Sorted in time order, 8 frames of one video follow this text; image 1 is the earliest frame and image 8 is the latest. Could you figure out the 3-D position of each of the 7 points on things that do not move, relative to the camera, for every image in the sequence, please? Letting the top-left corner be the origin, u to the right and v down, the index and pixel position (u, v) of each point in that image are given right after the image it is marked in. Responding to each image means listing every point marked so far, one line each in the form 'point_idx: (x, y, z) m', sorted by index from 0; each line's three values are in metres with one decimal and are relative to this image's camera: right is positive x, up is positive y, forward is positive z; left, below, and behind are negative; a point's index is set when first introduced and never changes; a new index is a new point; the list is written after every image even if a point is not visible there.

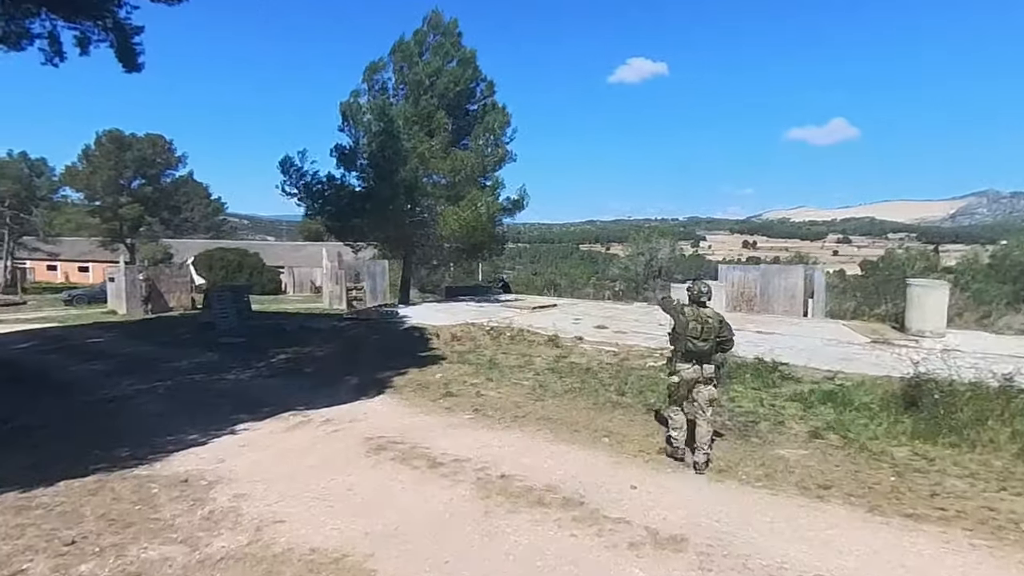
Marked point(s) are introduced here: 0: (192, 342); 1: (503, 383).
0: (-7.4, -1.2, +14.7) m
1: (-0.1, -1.4, +9.2) m
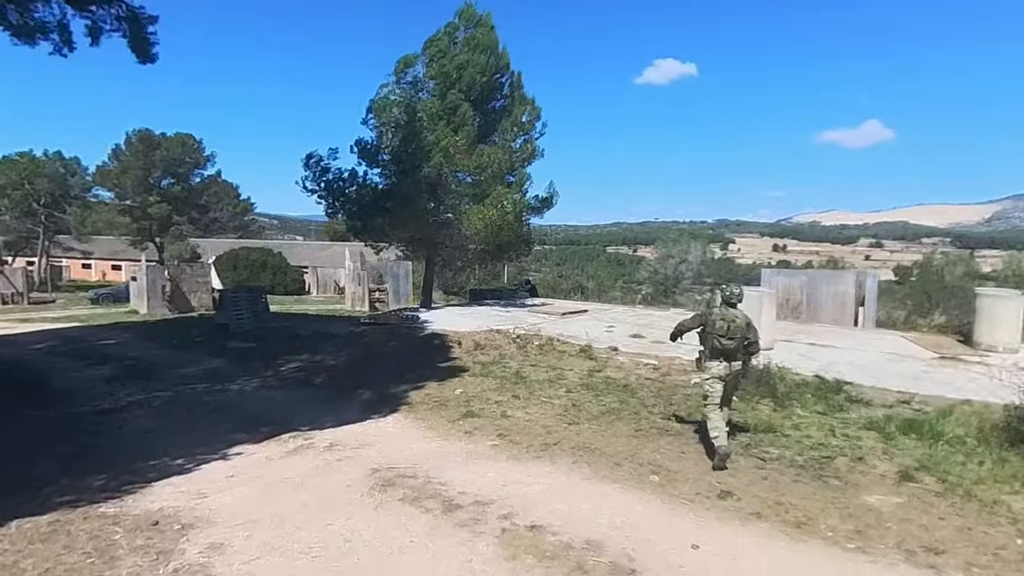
0: (-6.8, -1.3, +14.0) m
1: (+0.2, -1.5, +8.2) m
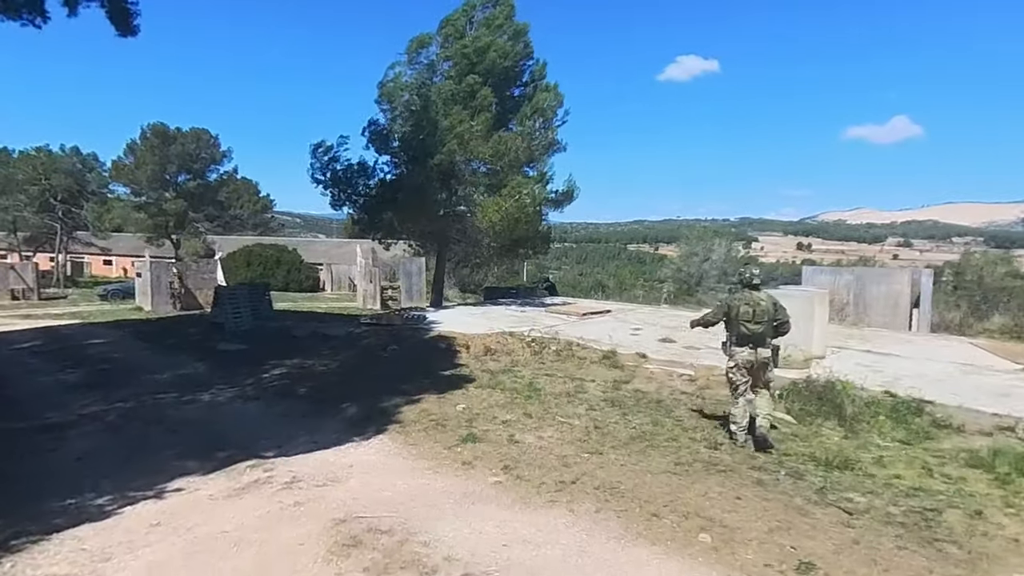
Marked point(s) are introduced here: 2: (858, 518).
0: (-6.5, -1.2, +12.9) m
1: (+0.4, -1.5, +6.8) m
2: (+2.5, -1.6, +4.5) m
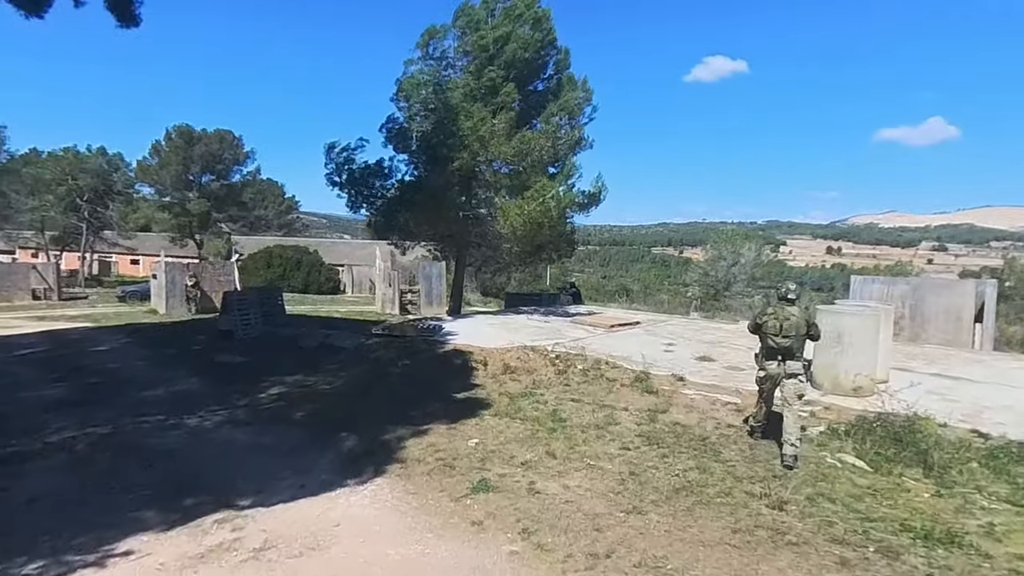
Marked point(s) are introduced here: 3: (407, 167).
0: (-6.1, -1.3, +12.1) m
1: (+0.5, -1.6, +5.8) m
2: (+2.6, -1.8, +3.4) m
3: (-2.7, +3.1, +16.4) m
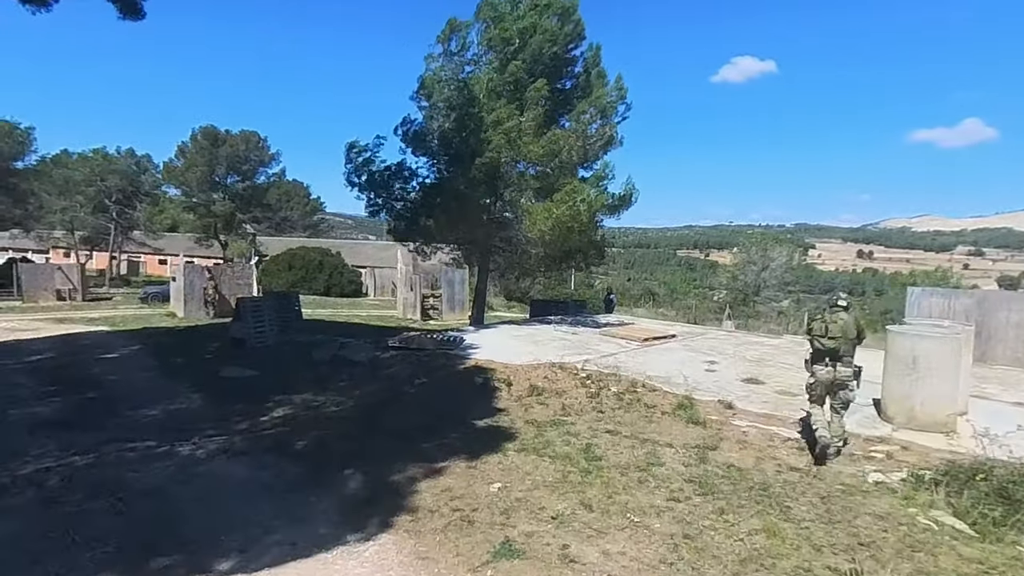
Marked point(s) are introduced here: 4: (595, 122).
0: (-5.6, -1.5, +11.4) m
1: (+0.8, -1.8, +4.9) m
2: (+2.7, -2.0, +2.4) m
3: (-2.1, +3.0, +15.6) m
4: (+2.0, +4.0, +15.4) m
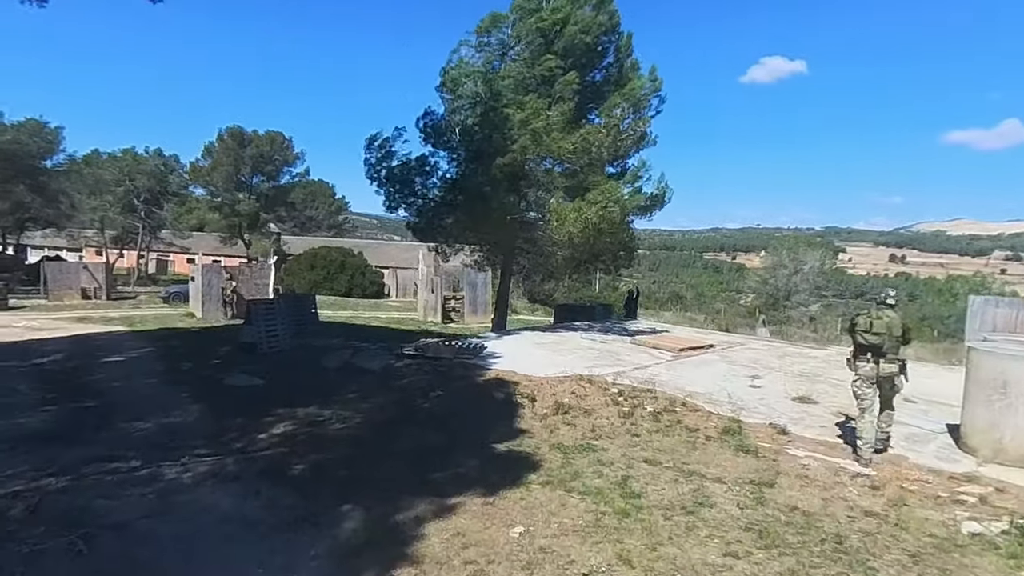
0: (-5.2, -1.5, +10.8) m
1: (+0.9, -1.9, +4.0) m
2: (+2.8, -2.1, +1.5) m
3: (-1.5, +2.9, +14.8) m
4: (+2.6, +3.9, +14.5) m
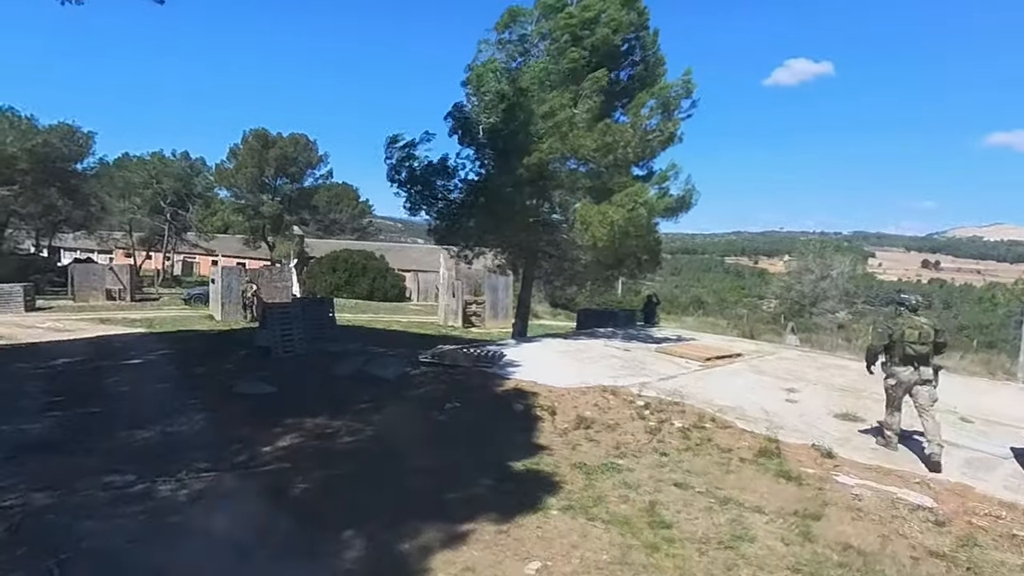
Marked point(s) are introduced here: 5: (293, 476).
0: (-4.9, -1.5, +10.5) m
1: (+1.0, -1.9, +3.4) m
2: (+2.8, -2.2, +0.9) m
3: (-1.0, +2.8, +14.4) m
4: (+3.1, +3.8, +13.9) m
5: (-2.0, -1.8, +5.9) m
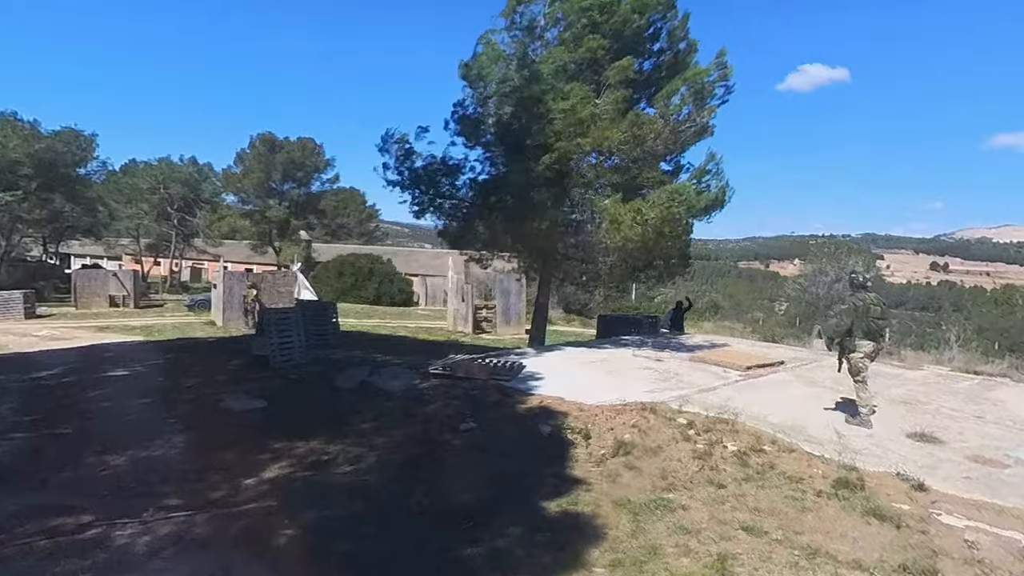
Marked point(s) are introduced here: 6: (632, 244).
0: (-4.6, -1.6, +9.5) m
1: (+1.2, -1.9, +2.4) m
2: (+2.9, -2.1, -0.2) m
3: (-0.6, +2.7, +13.4) m
4: (+3.4, +3.7, +12.9) m
5: (-1.8, -1.8, +4.9) m
6: (+2.0, +0.9, +11.5) m
